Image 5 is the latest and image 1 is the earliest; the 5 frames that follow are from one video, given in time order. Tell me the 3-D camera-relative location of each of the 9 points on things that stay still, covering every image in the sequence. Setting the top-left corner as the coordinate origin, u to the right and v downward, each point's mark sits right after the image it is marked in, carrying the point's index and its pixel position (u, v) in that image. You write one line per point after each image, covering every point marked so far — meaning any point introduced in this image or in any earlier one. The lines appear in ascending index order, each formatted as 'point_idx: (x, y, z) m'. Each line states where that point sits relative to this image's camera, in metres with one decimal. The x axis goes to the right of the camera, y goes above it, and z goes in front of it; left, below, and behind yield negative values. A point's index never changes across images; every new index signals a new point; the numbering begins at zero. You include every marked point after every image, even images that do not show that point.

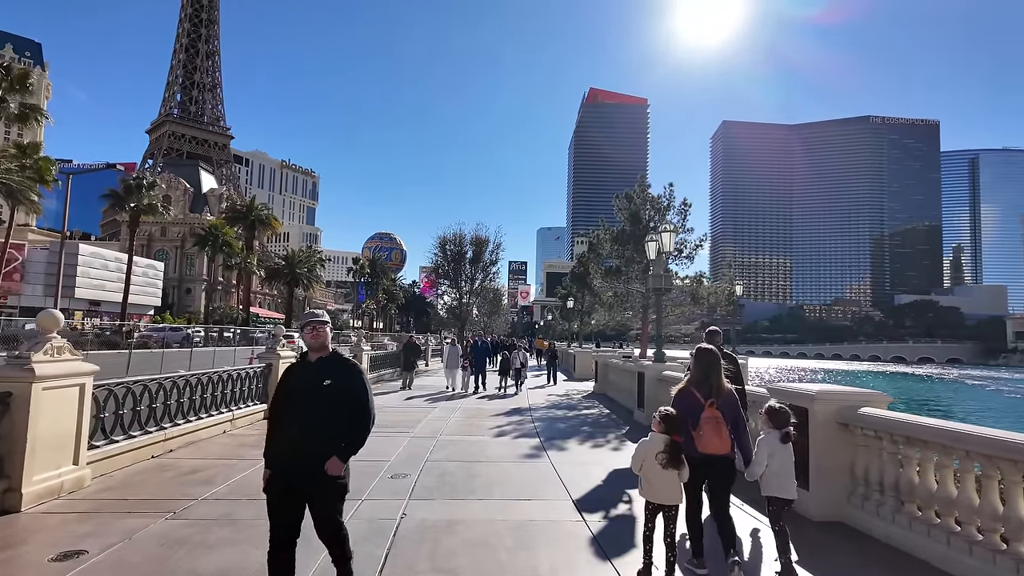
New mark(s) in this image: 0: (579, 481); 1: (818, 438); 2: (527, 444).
0: (+0.8, -2.3, +6.8) m
1: (+2.9, -1.4, +5.4) m
2: (+0.3, -2.5, +9.0) m
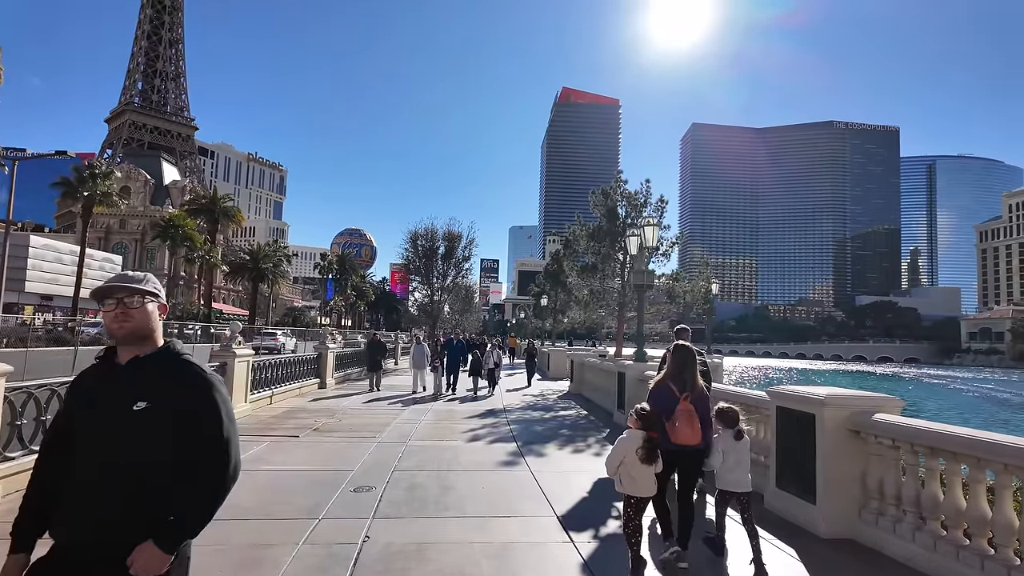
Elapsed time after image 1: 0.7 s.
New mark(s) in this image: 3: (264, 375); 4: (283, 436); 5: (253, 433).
0: (+0.5, -2.2, +6.2) m
1: (+2.7, -1.4, +4.9) m
2: (-0.1, -2.4, +8.4) m
3: (-5.7, -2.0, +12.9) m
4: (-3.8, -2.4, +9.2) m
5: (-4.4, -2.4, +9.6) m
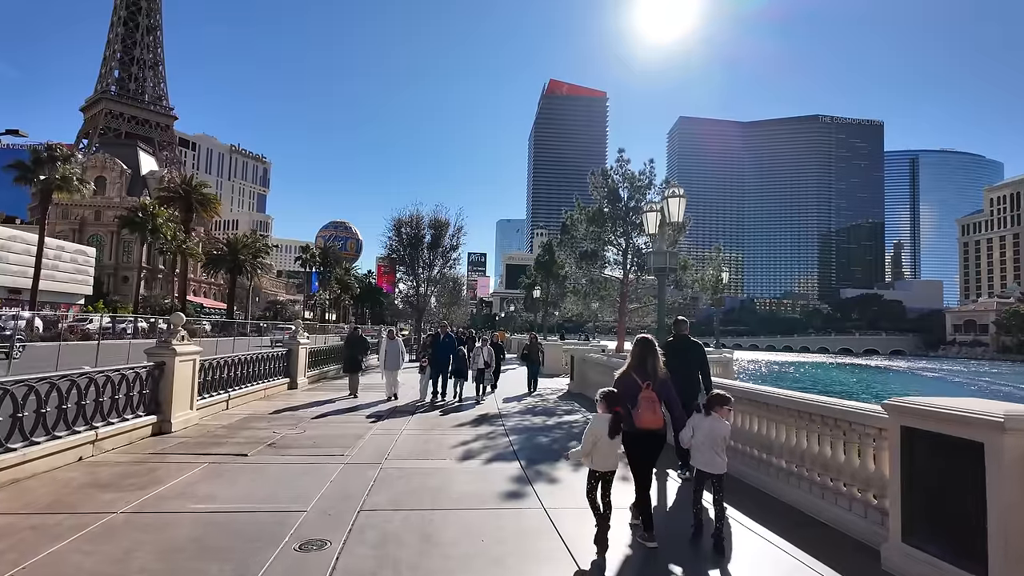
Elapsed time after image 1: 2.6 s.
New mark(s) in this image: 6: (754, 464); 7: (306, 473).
0: (+0.6, -2.0, +4.5) m
1: (+2.8, -1.2, +3.2) m
2: (-0.1, -2.2, +6.6) m
3: (-5.8, -1.7, +11.0) m
4: (-3.7, -2.2, +7.4) m
5: (-4.4, -2.2, +7.8) m
6: (+2.8, -2.0, +6.6) m
7: (-2.4, -2.1, +6.5) m
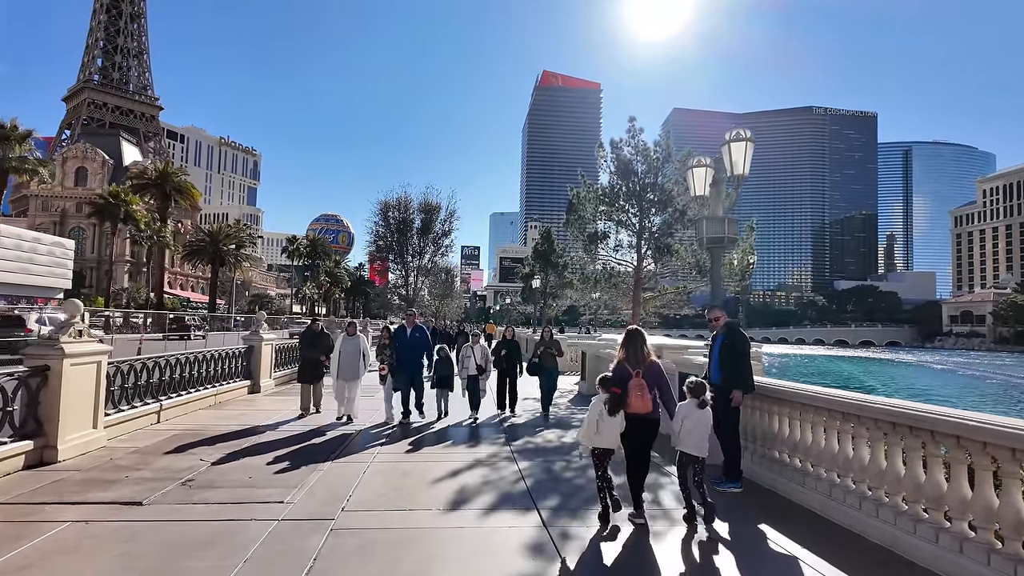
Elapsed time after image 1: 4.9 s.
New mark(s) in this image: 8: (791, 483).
0: (+0.8, -1.8, +2.3) m
1: (+3.0, -0.9, +1.0) m
2: (+0.1, -1.9, +4.4) m
3: (-5.7, -1.5, +8.7) m
4: (-3.6, -1.9, +5.1) m
5: (-4.2, -2.0, +5.5) m
6: (+2.9, -1.8, +4.4) m
7: (-2.2, -1.9, +4.2) m
8: (+2.7, -1.9, +5.6) m
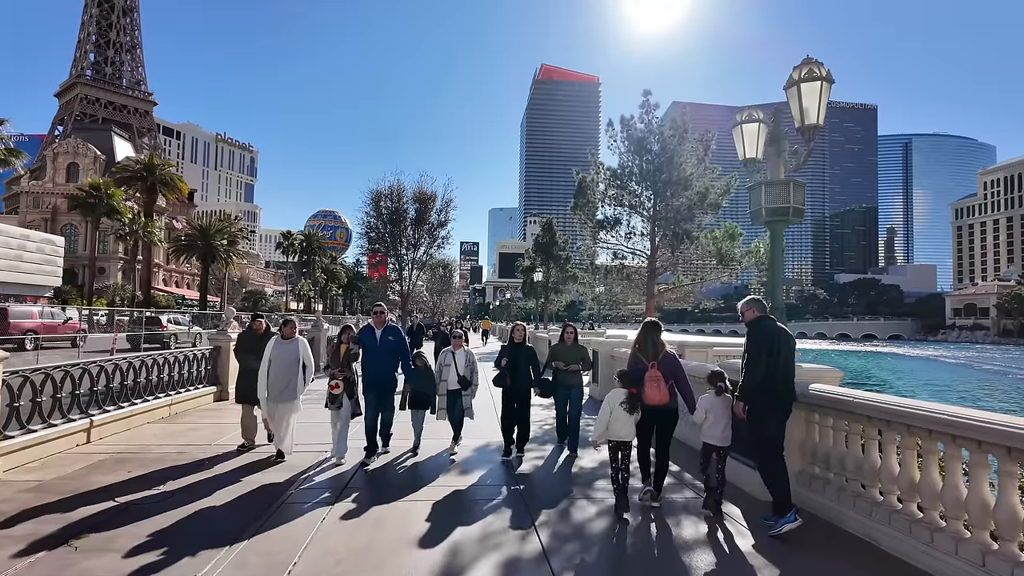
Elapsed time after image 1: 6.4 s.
0: (+0.9, -1.7, +0.7) m
1: (+3.1, -0.8, -0.5) m
2: (+0.1, -1.8, +2.9) m
3: (-5.6, -1.4, +7.2) m
4: (-3.6, -1.8, +3.6) m
5: (-4.2, -1.9, +3.9) m
6: (+3.0, -1.6, +2.9) m
7: (-2.2, -1.8, +2.7) m
8: (+2.8, -1.8, +4.1) m
